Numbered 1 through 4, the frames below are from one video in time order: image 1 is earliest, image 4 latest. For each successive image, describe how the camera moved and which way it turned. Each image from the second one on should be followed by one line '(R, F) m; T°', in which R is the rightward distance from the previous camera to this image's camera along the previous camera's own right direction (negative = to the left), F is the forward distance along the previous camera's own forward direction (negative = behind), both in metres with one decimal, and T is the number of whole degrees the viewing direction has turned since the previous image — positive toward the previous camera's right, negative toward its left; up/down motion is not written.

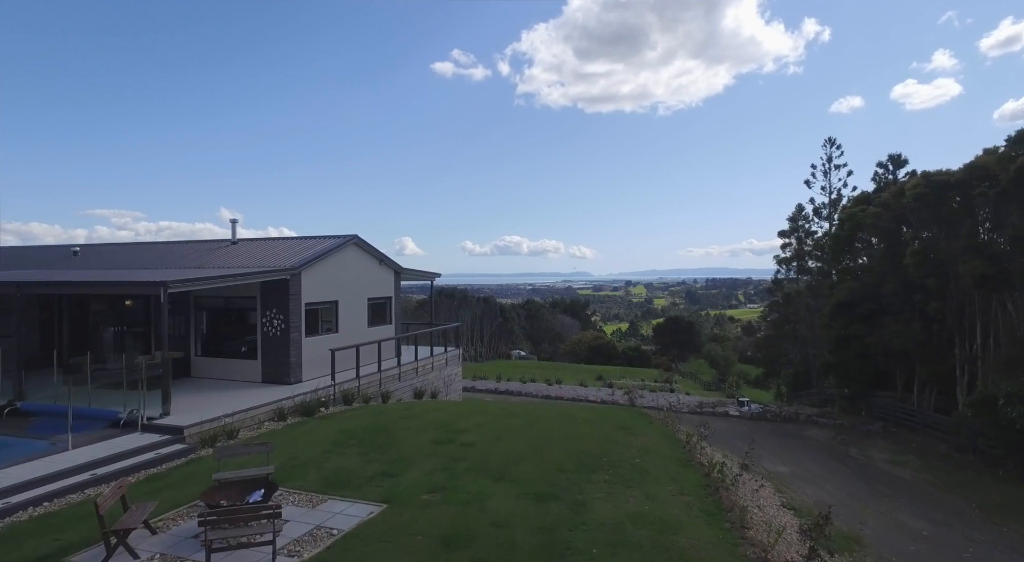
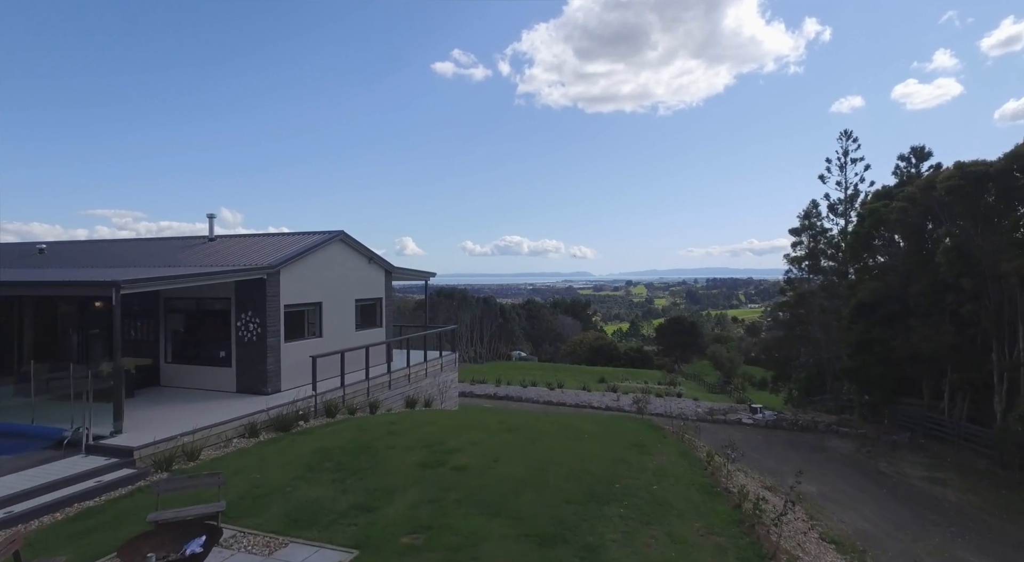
(0.0, +0.7) m; 0°
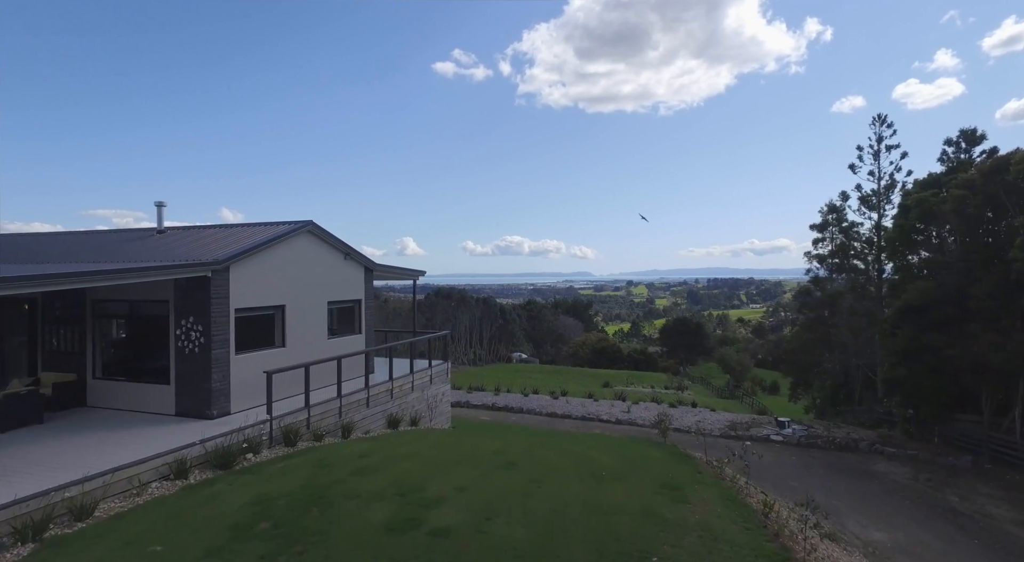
(0.0, +1.2) m; 0°
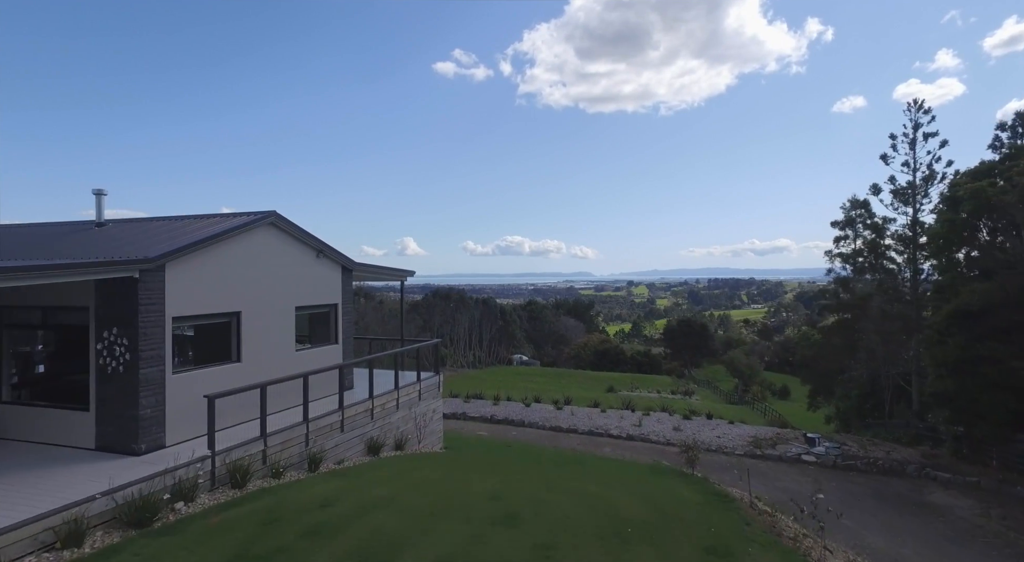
(0.0, +1.1) m; 0°
